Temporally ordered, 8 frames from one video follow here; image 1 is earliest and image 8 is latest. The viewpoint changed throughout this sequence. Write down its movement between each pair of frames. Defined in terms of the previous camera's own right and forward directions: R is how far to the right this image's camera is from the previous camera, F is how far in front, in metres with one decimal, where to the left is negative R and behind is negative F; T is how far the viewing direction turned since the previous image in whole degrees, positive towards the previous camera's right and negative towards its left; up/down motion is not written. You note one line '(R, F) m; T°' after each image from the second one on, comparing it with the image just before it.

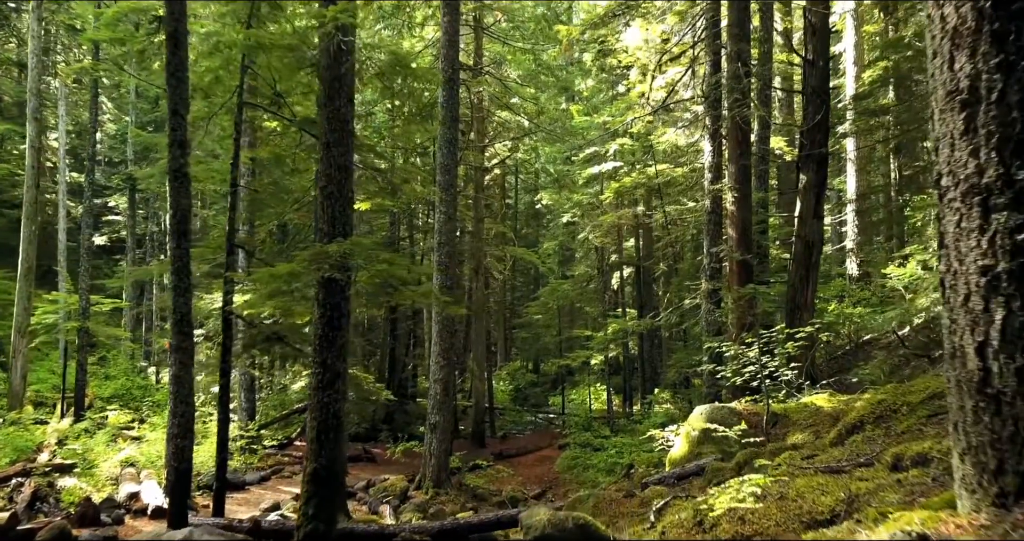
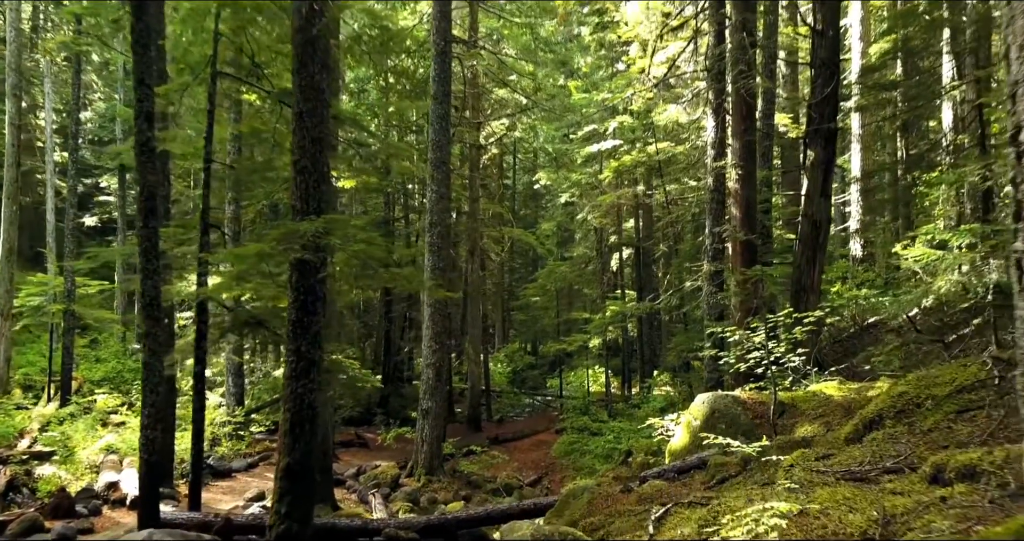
(+0.1, +0.4) m; 0°
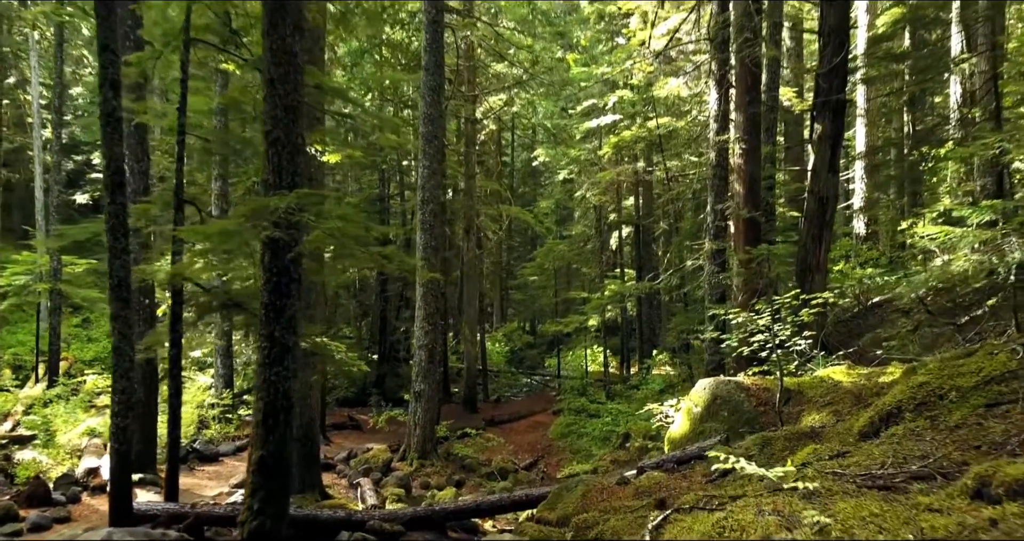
(+0.1, +0.4) m; 0°
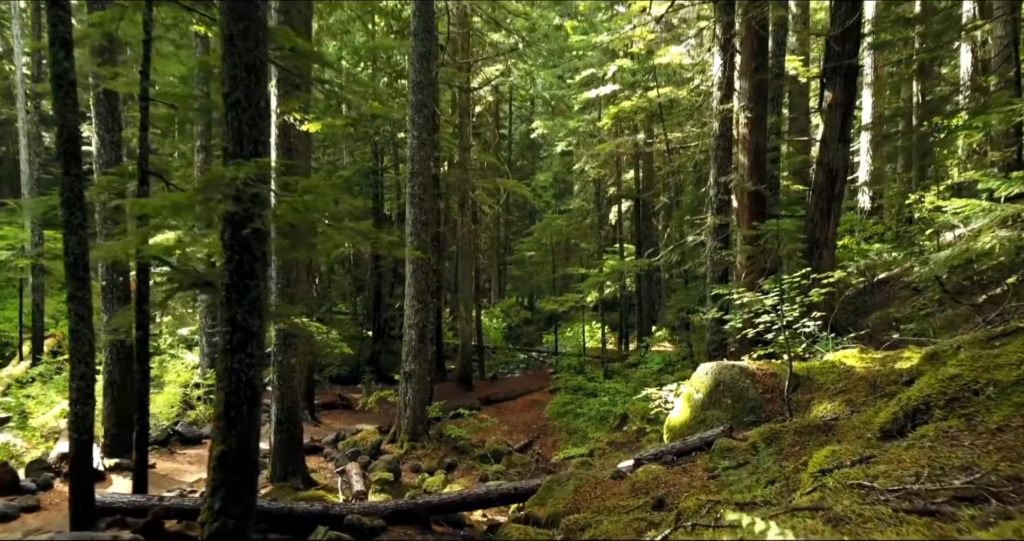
(+0.1, +0.5) m; 0°
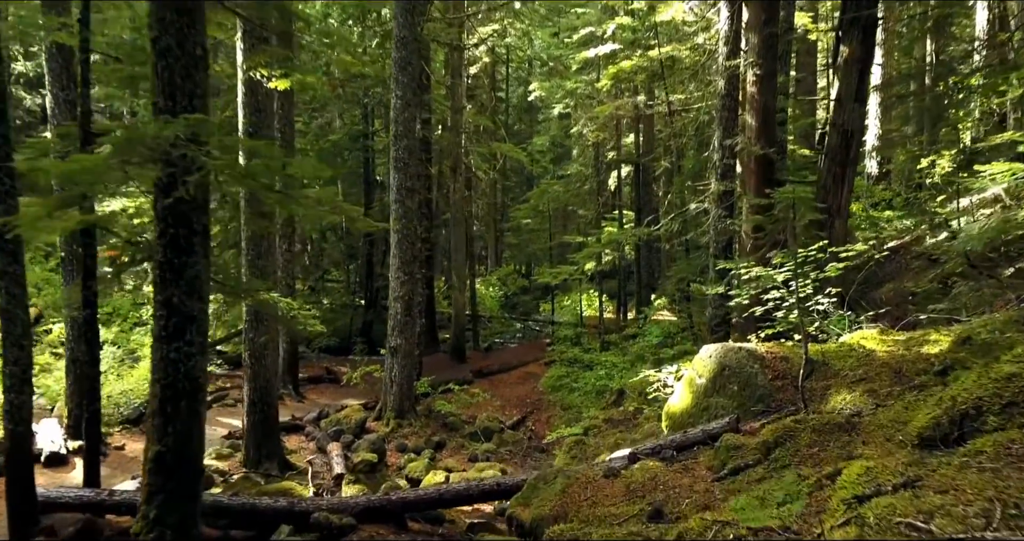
(+0.1, +0.6) m; 0°
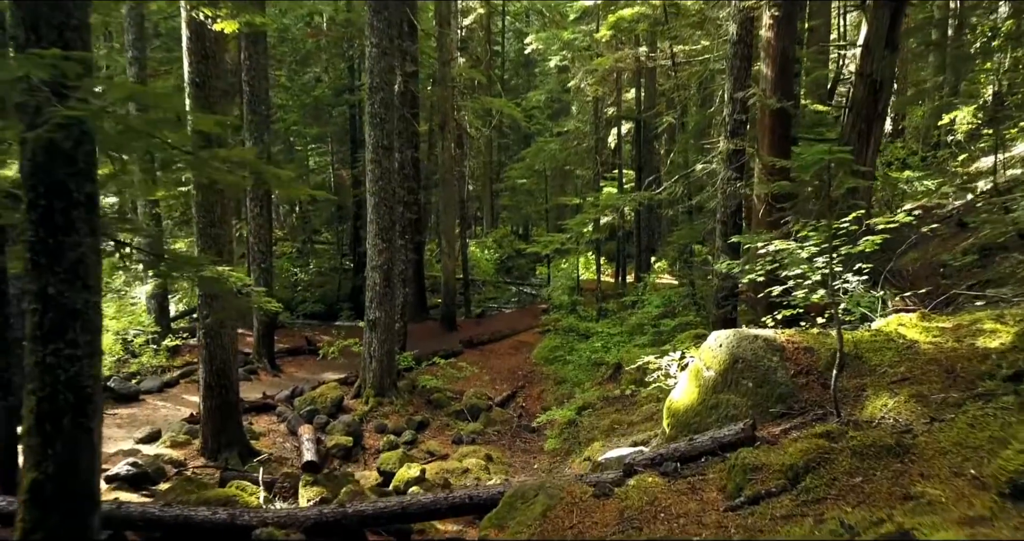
(+0.2, +0.9) m; 0°
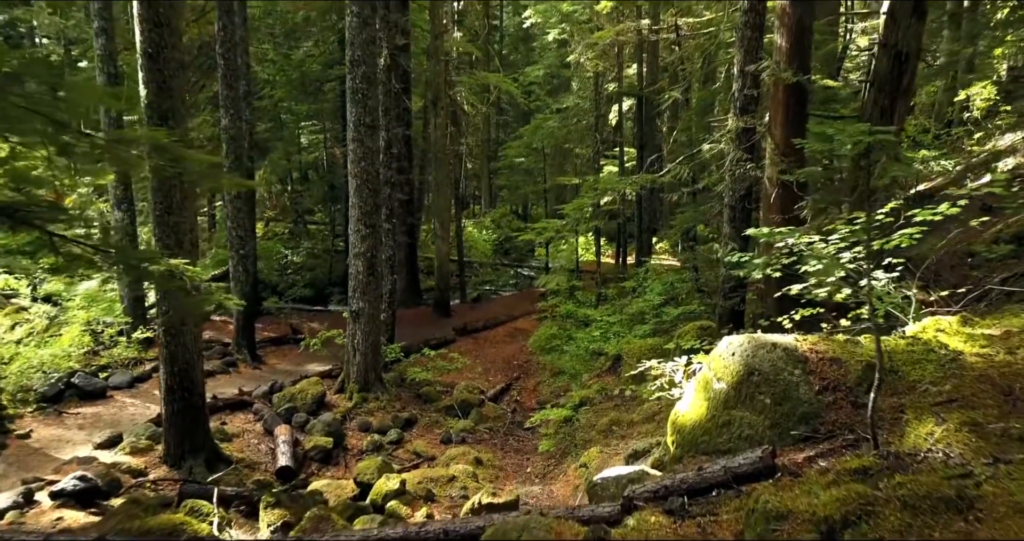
(+0.1, +0.6) m; 0°
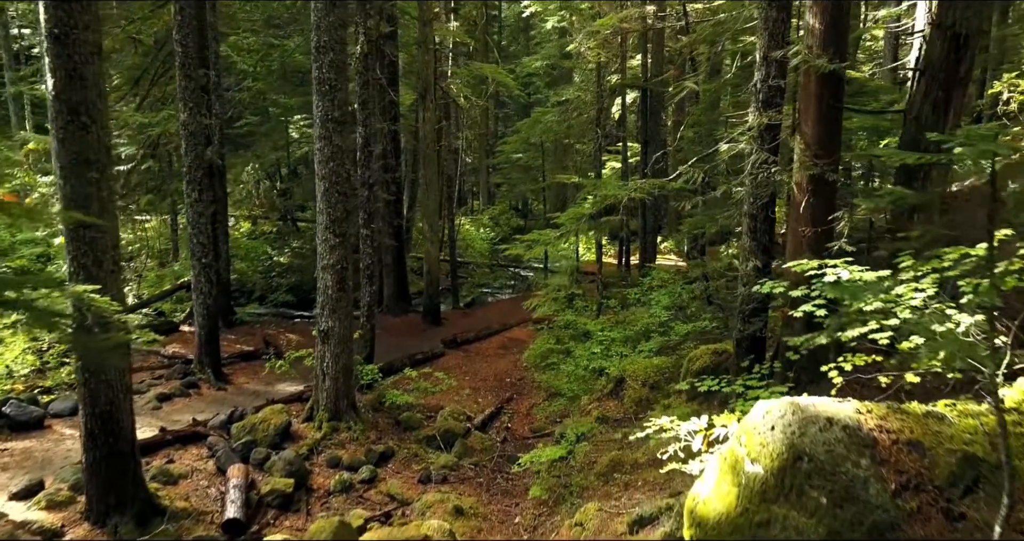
(+0.2, +1.1) m; 0°
